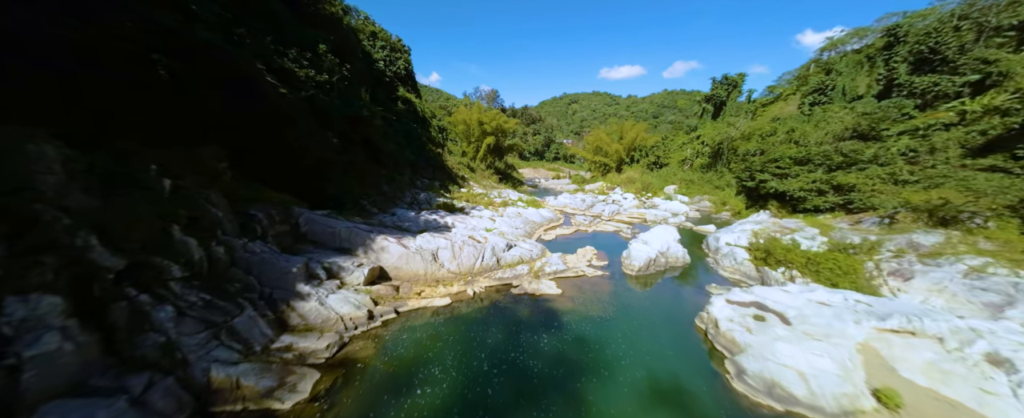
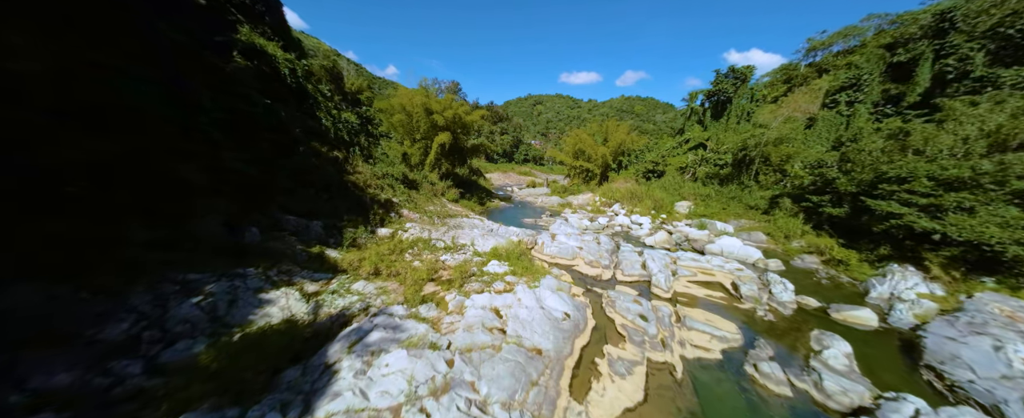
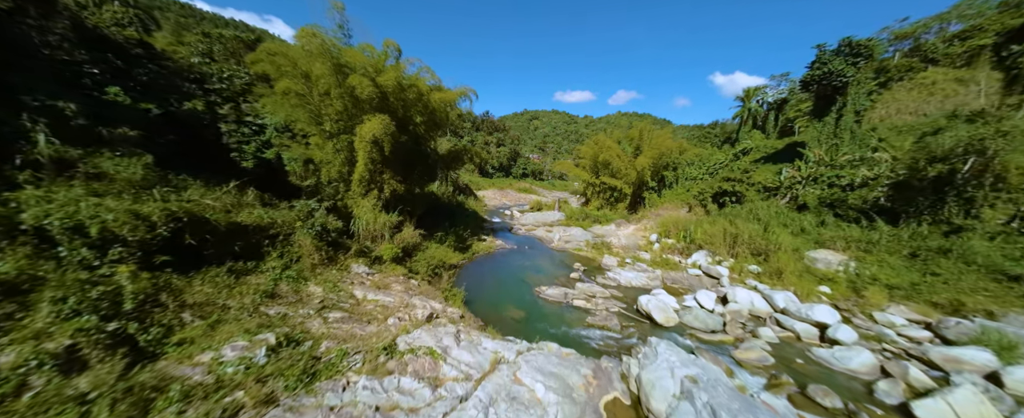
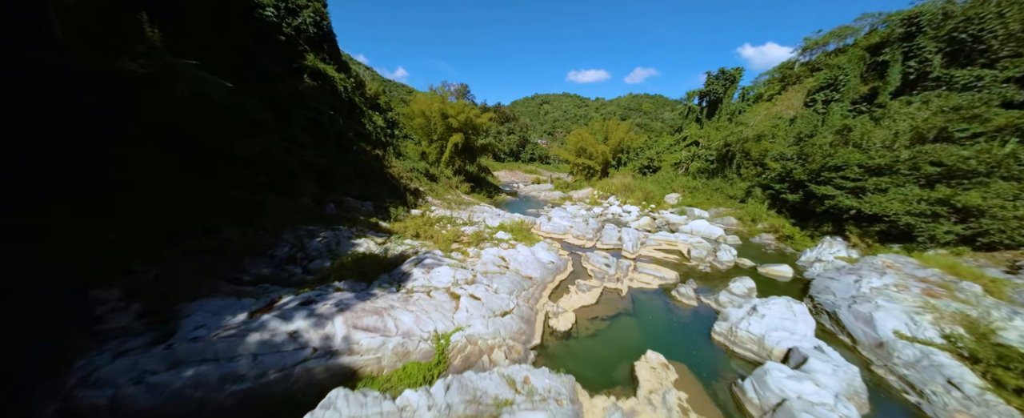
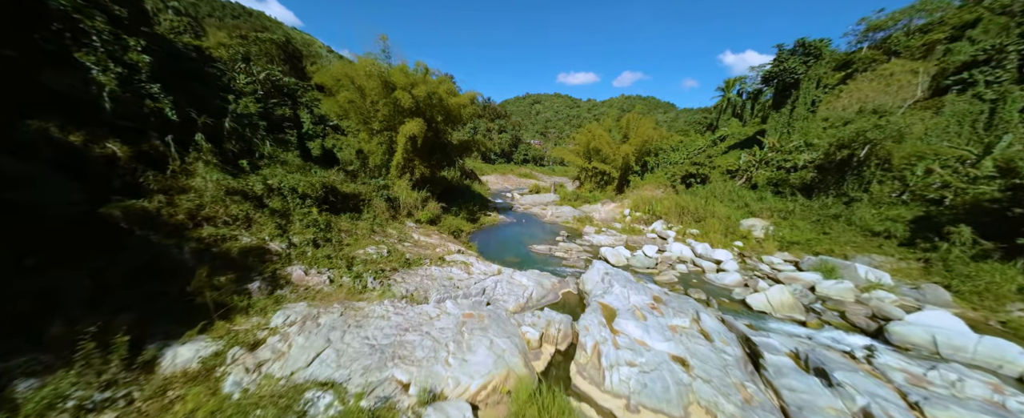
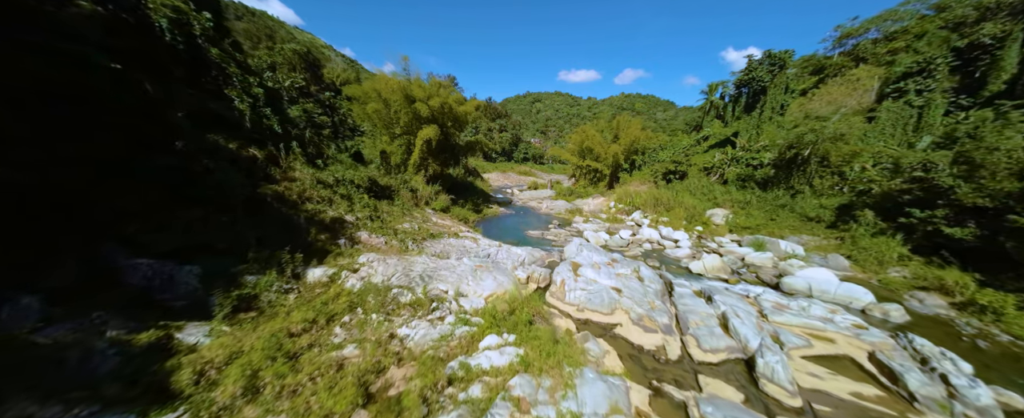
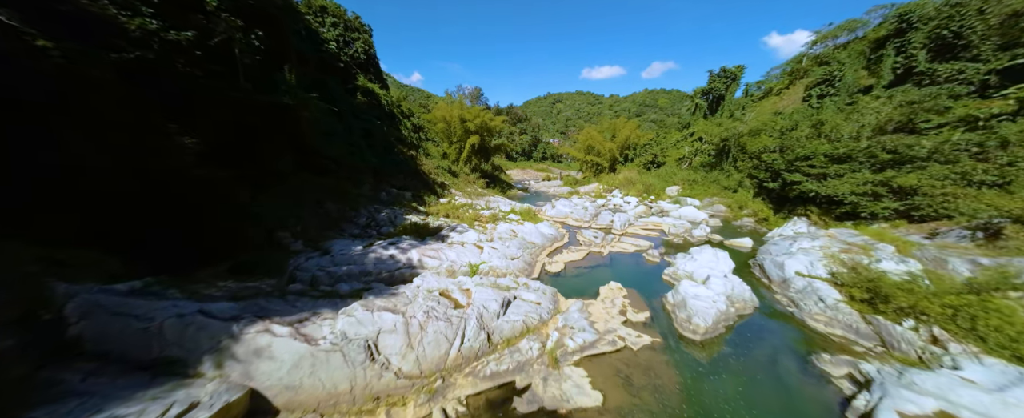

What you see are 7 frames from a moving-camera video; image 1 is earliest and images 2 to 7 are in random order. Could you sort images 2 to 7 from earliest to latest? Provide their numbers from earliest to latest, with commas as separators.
7, 4, 2, 6, 5, 3
